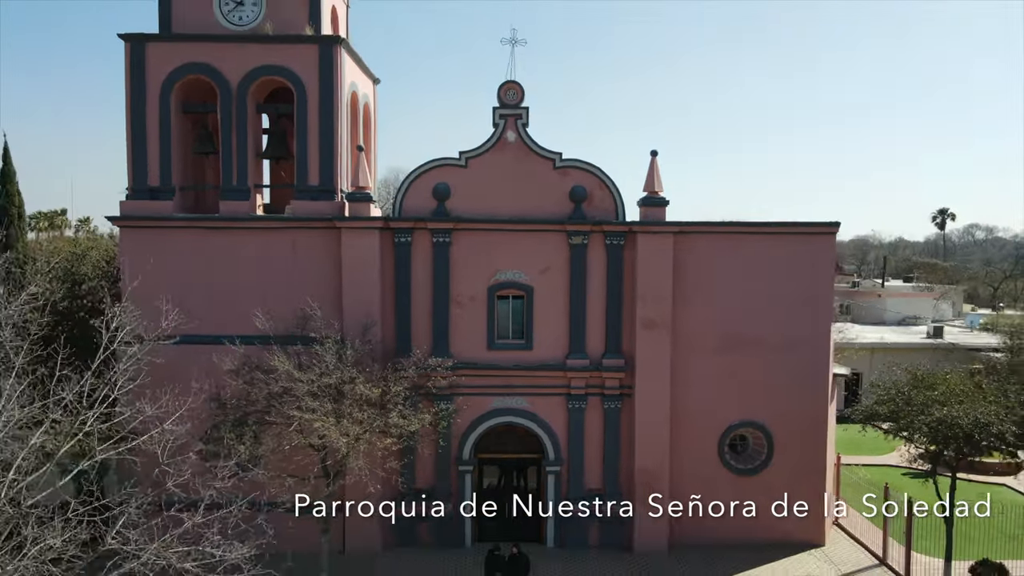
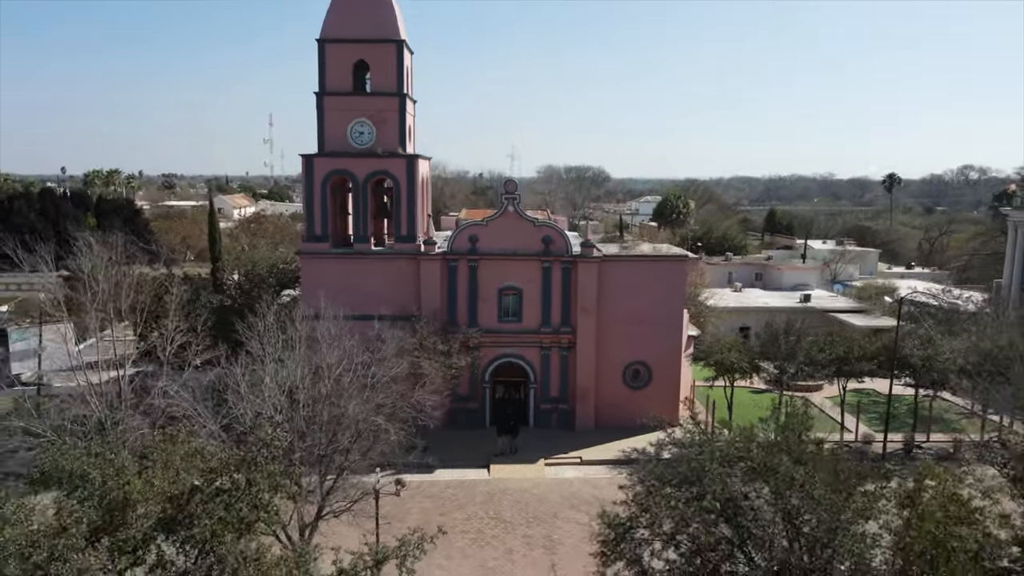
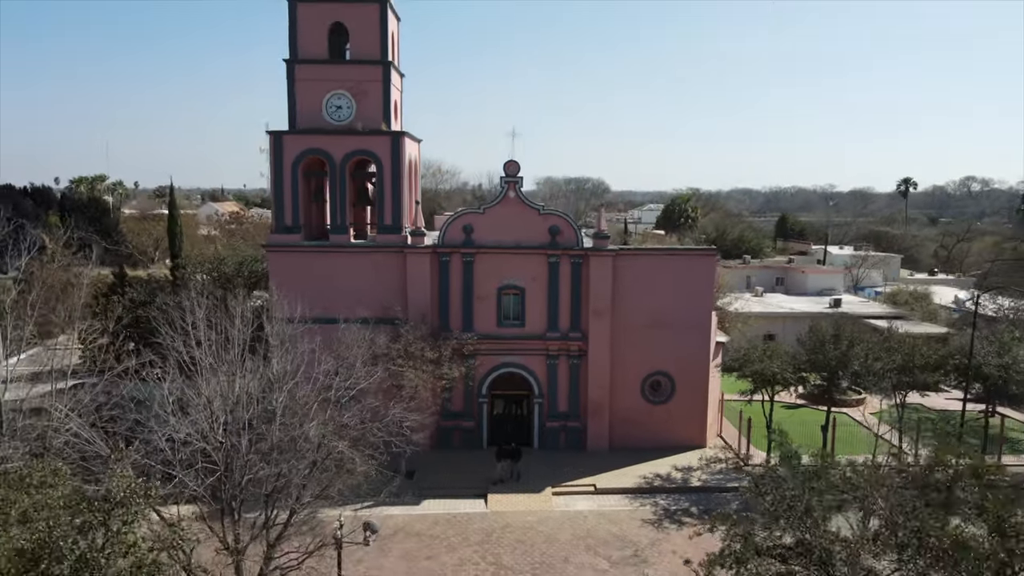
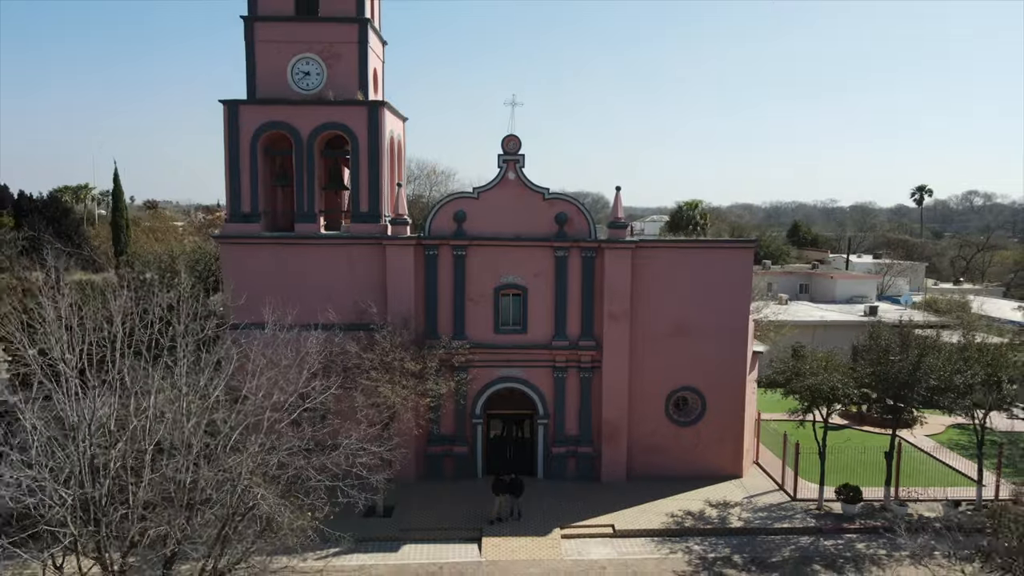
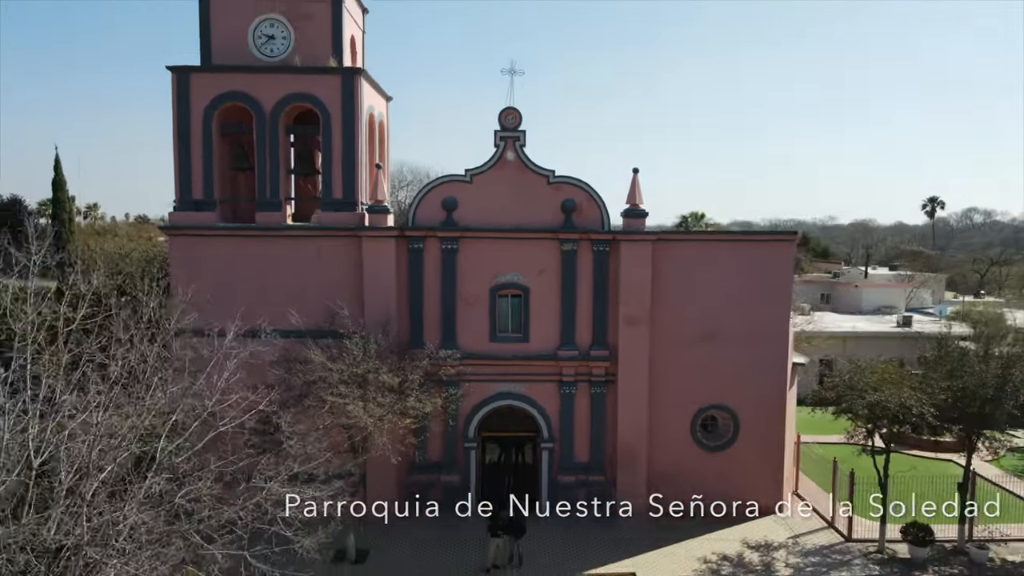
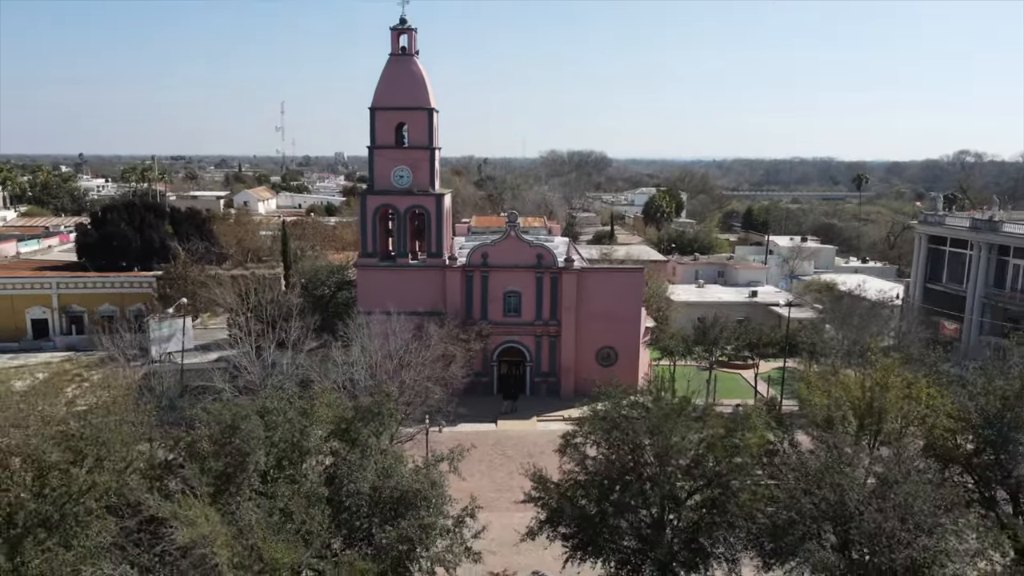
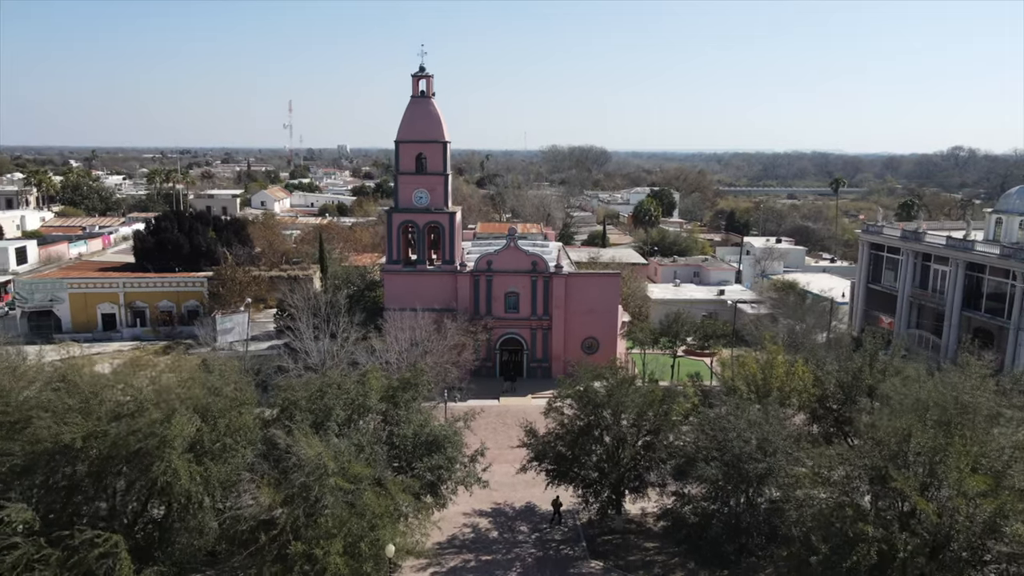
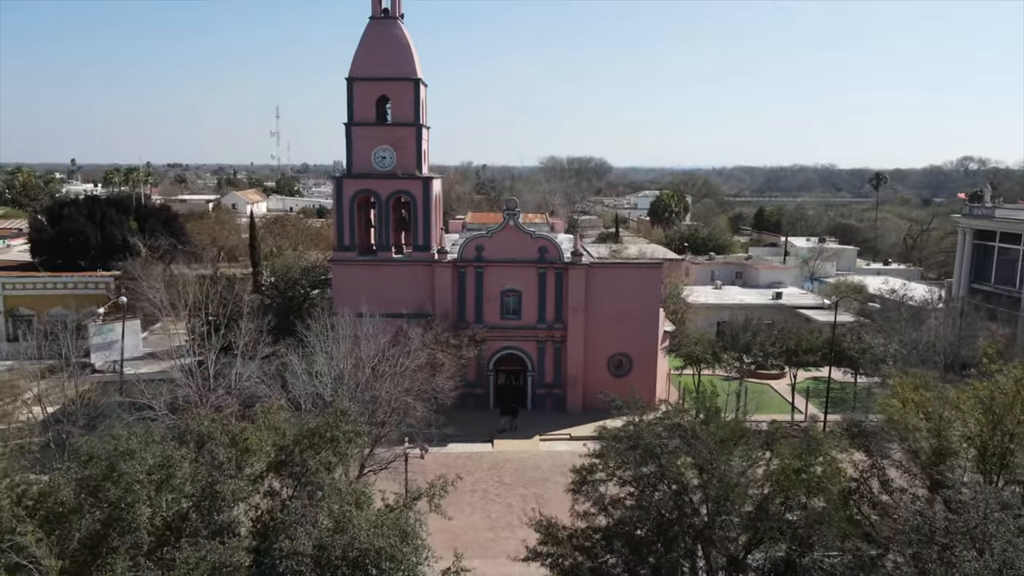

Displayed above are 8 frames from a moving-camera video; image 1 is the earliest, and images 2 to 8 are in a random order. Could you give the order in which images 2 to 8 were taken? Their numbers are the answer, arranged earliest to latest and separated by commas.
5, 4, 3, 2, 8, 6, 7
